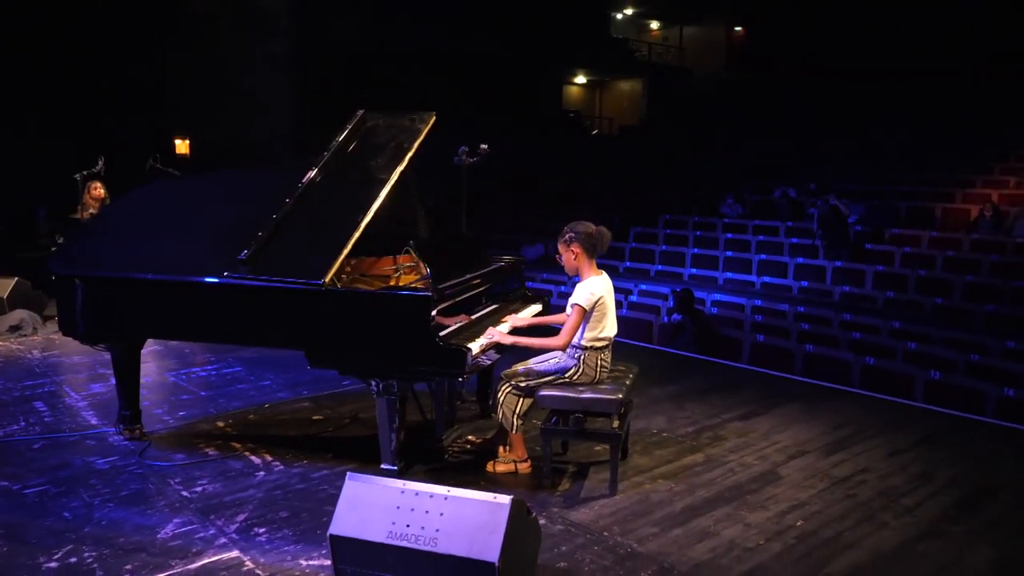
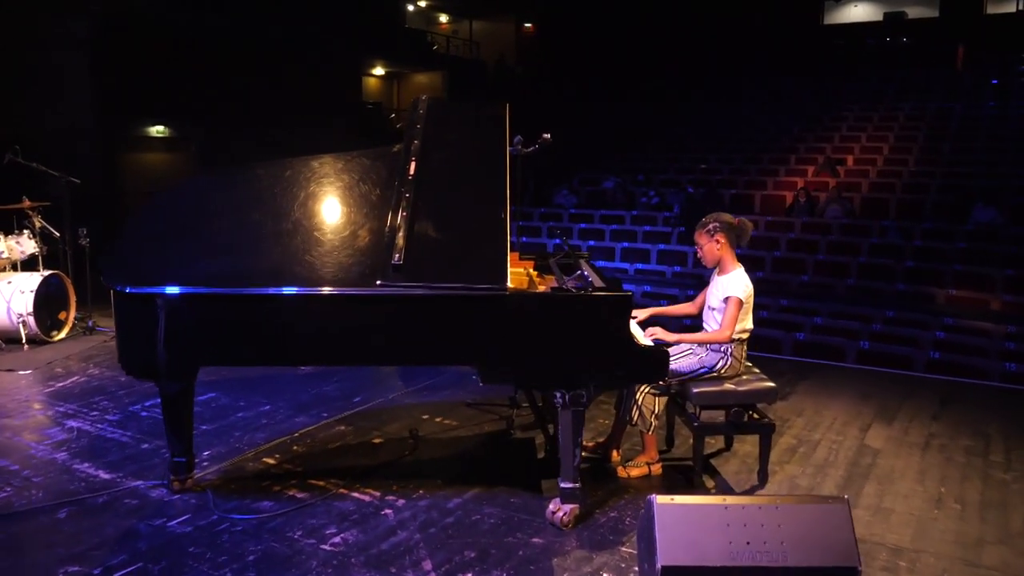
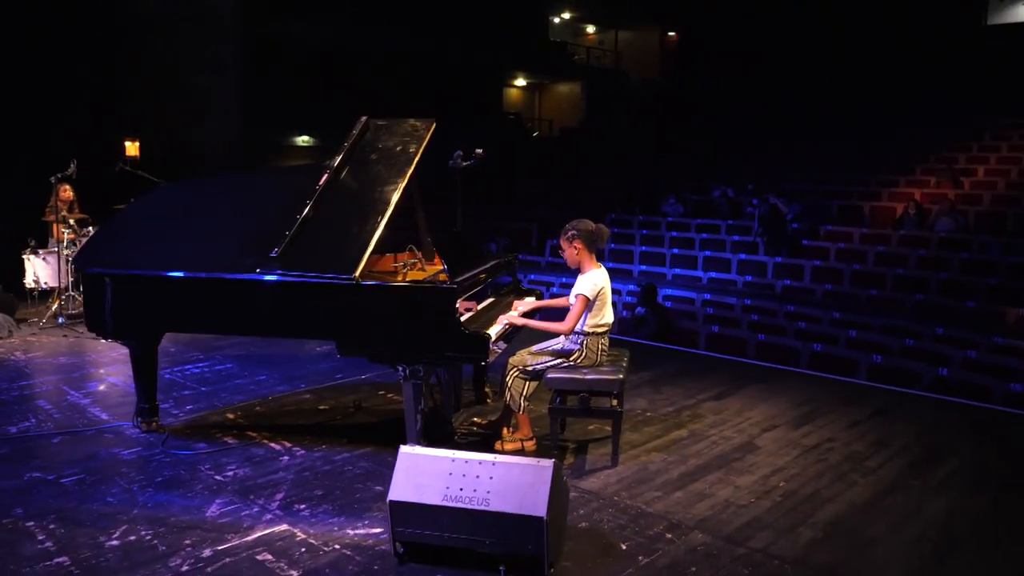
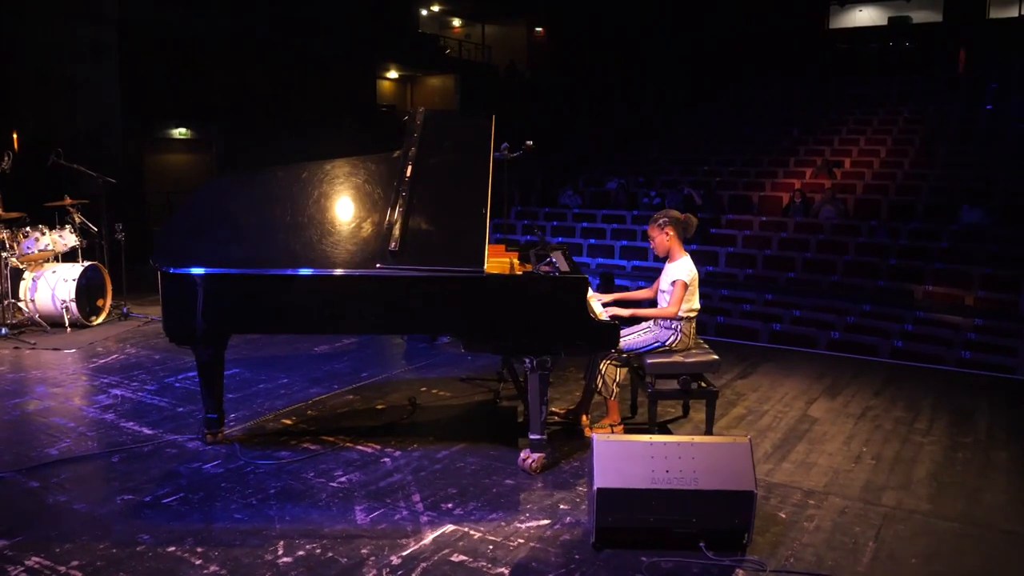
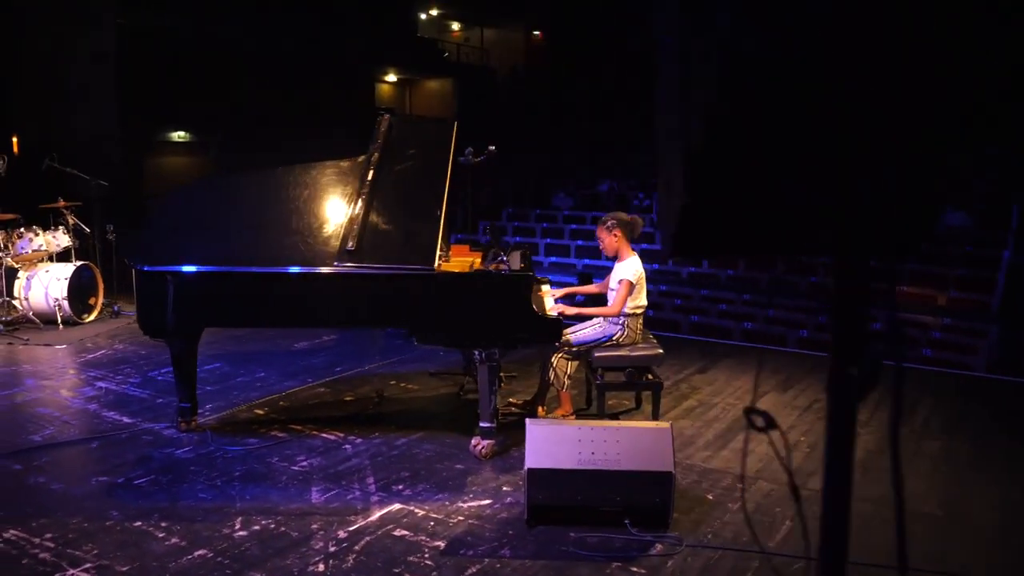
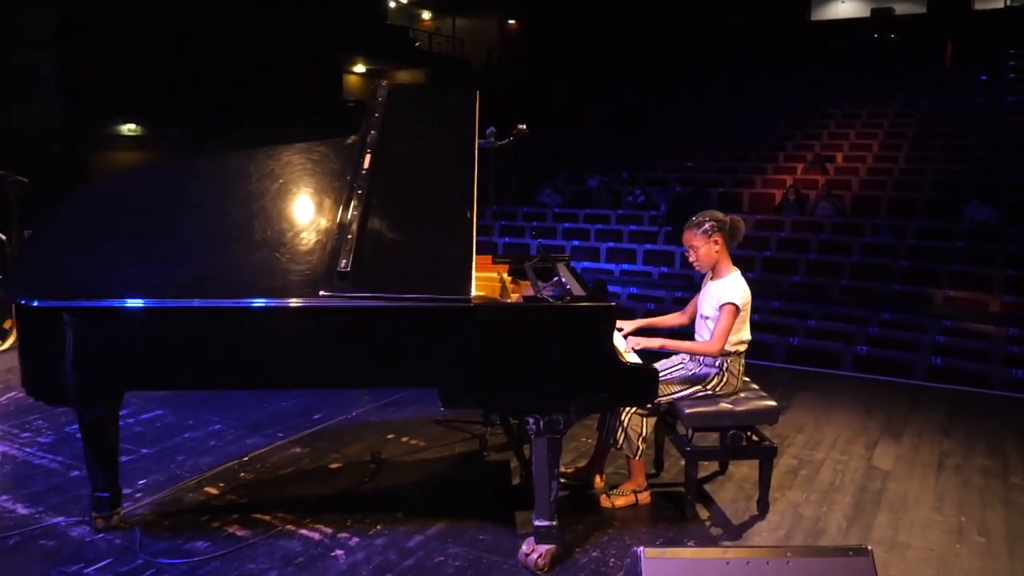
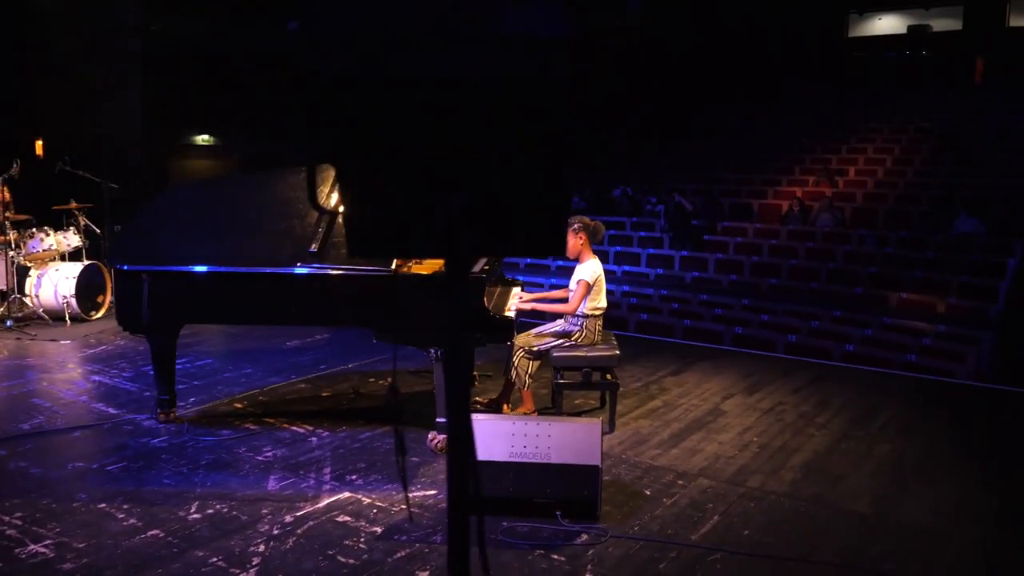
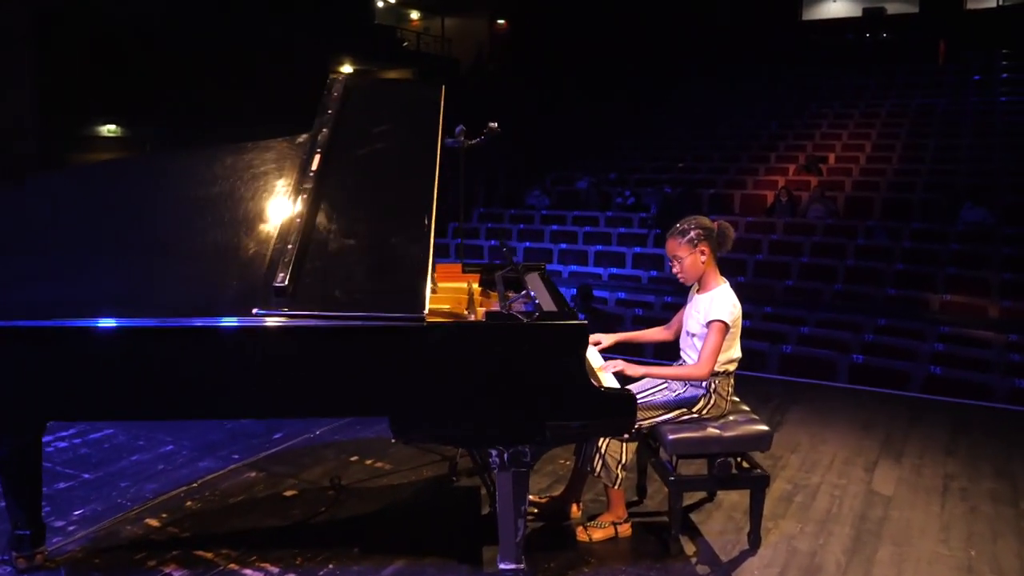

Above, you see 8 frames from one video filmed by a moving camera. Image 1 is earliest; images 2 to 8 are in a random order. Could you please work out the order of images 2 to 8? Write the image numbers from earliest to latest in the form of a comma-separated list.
3, 7, 5, 4, 2, 6, 8
